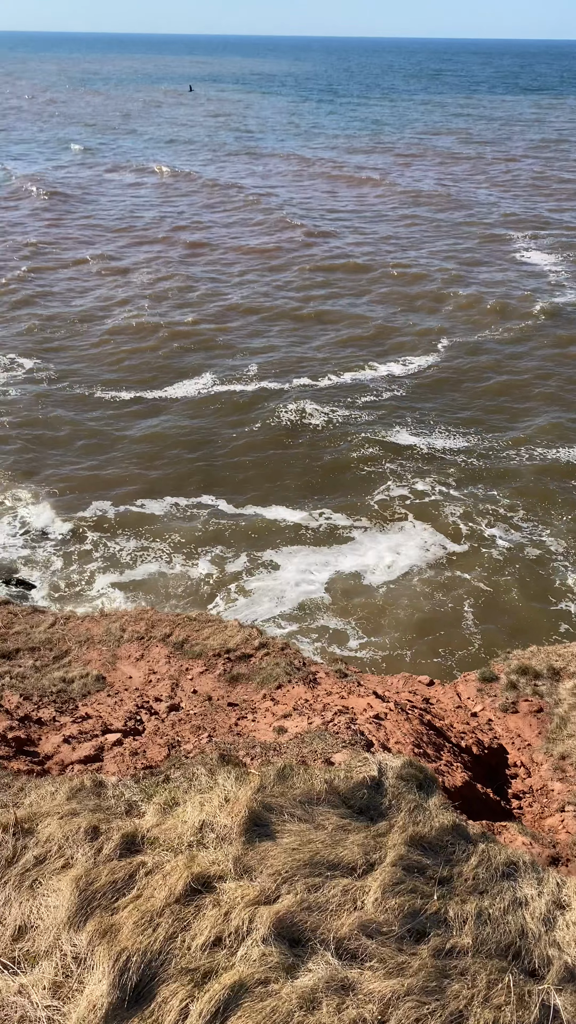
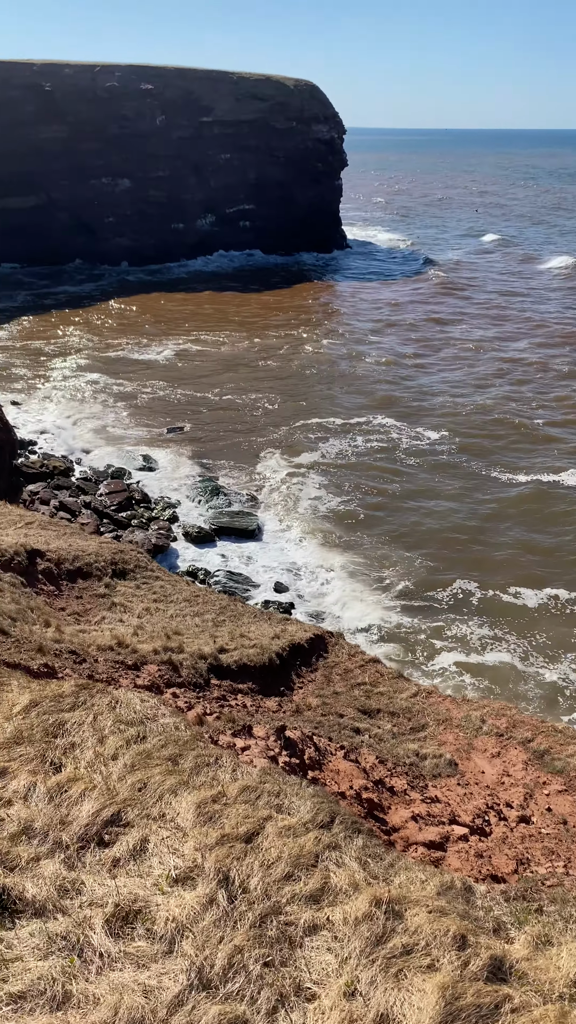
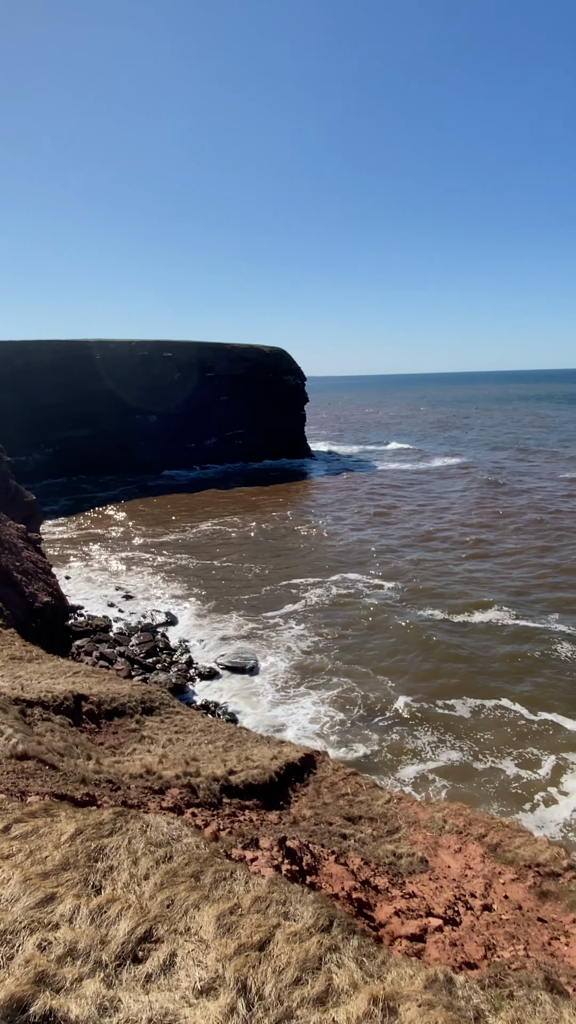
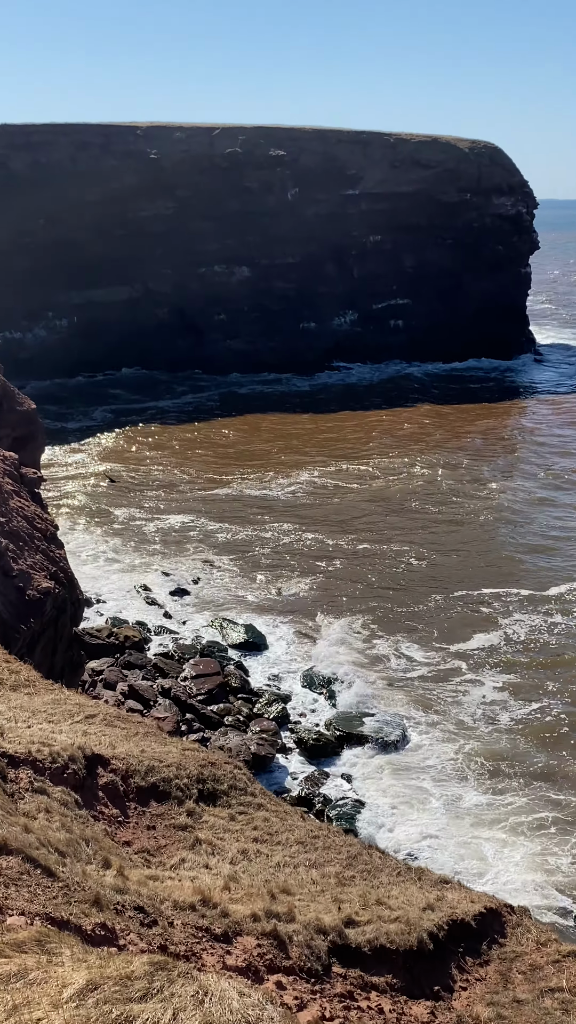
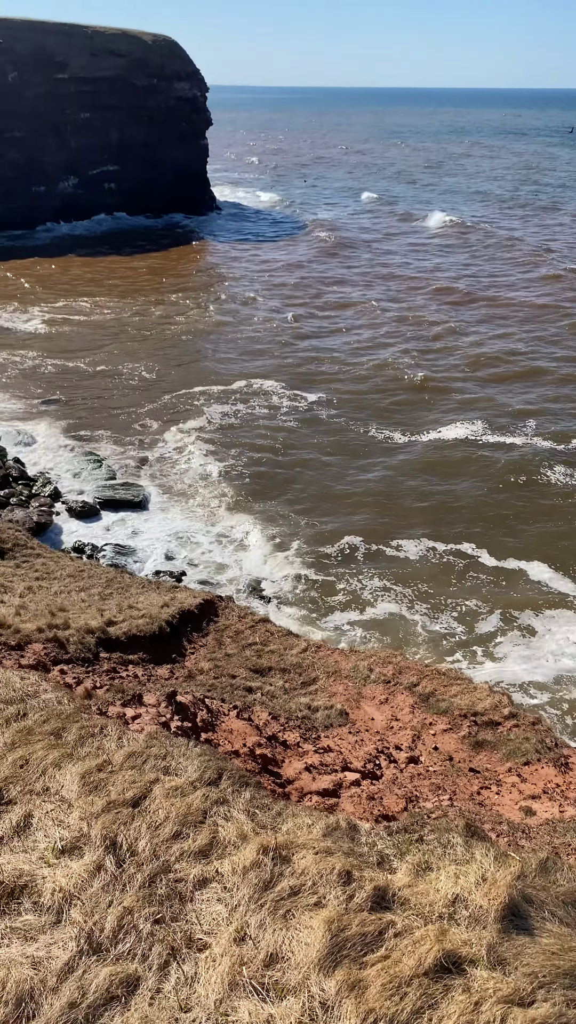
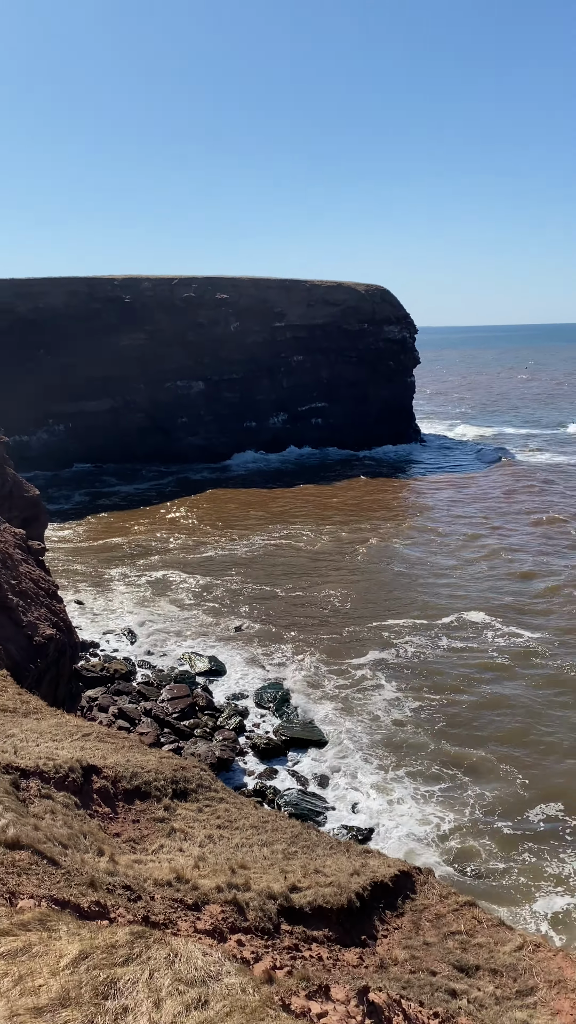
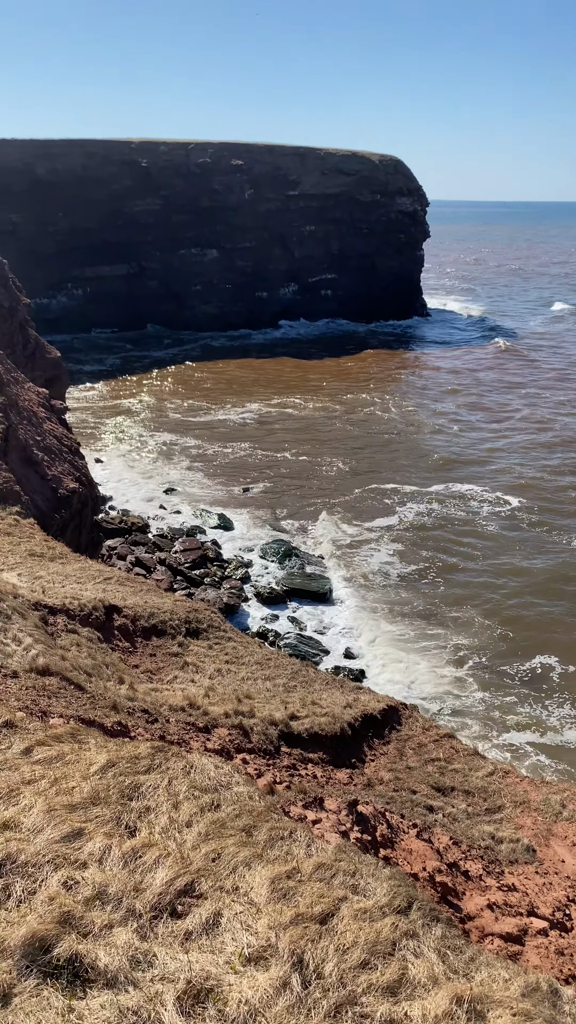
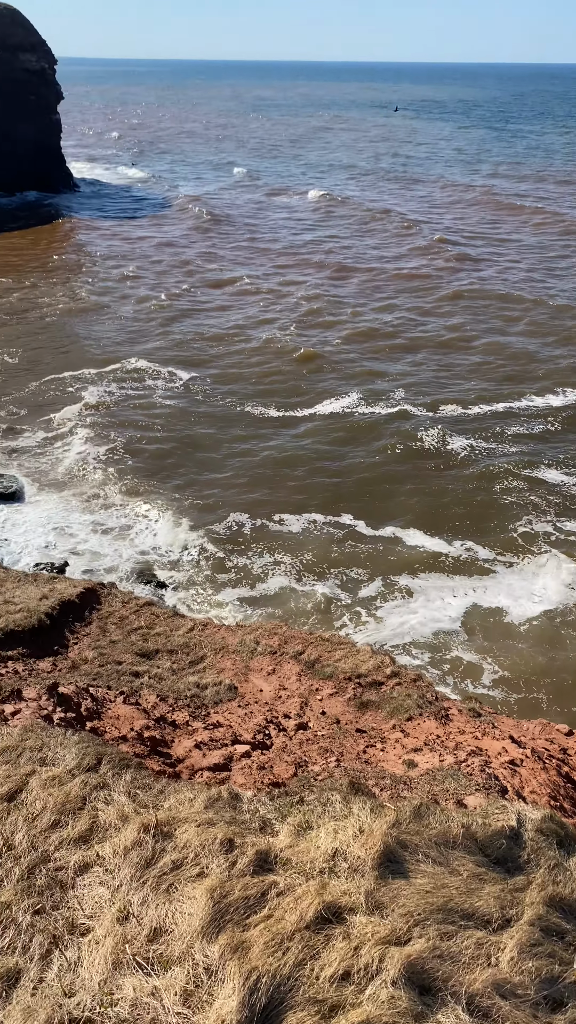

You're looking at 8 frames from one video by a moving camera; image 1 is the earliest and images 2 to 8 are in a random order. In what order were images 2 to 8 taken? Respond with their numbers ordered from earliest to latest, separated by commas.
8, 5, 2, 7, 4, 6, 3
